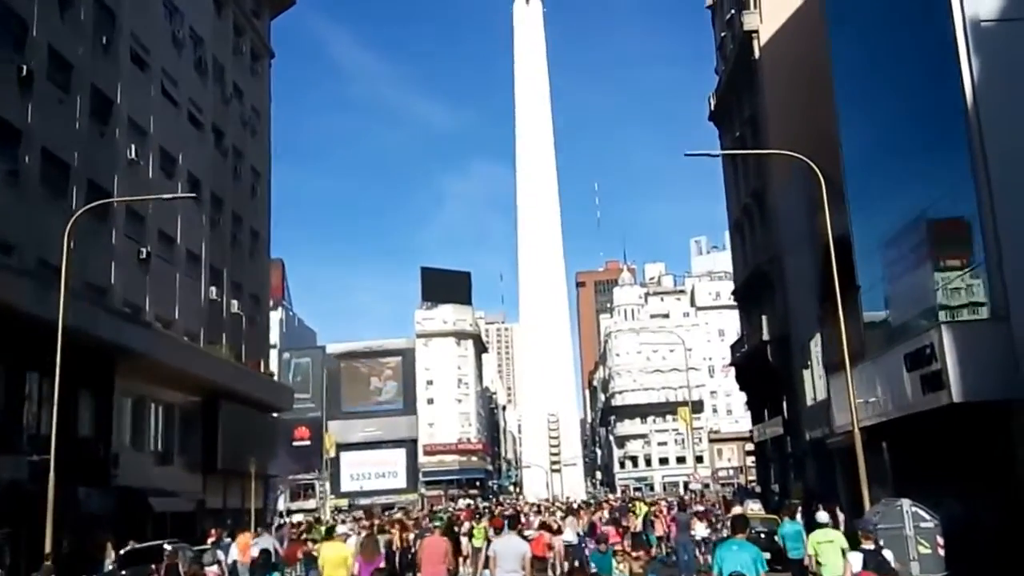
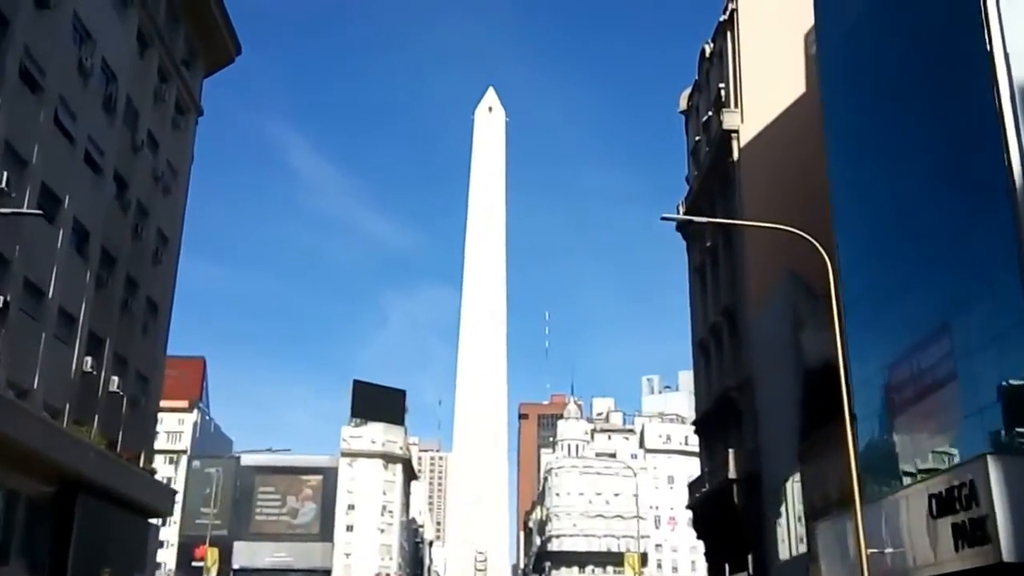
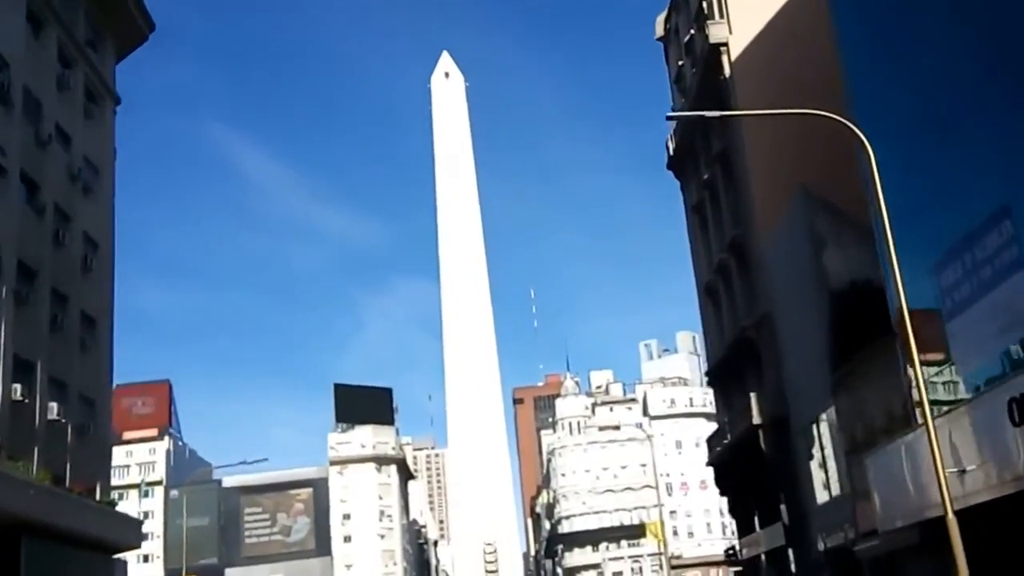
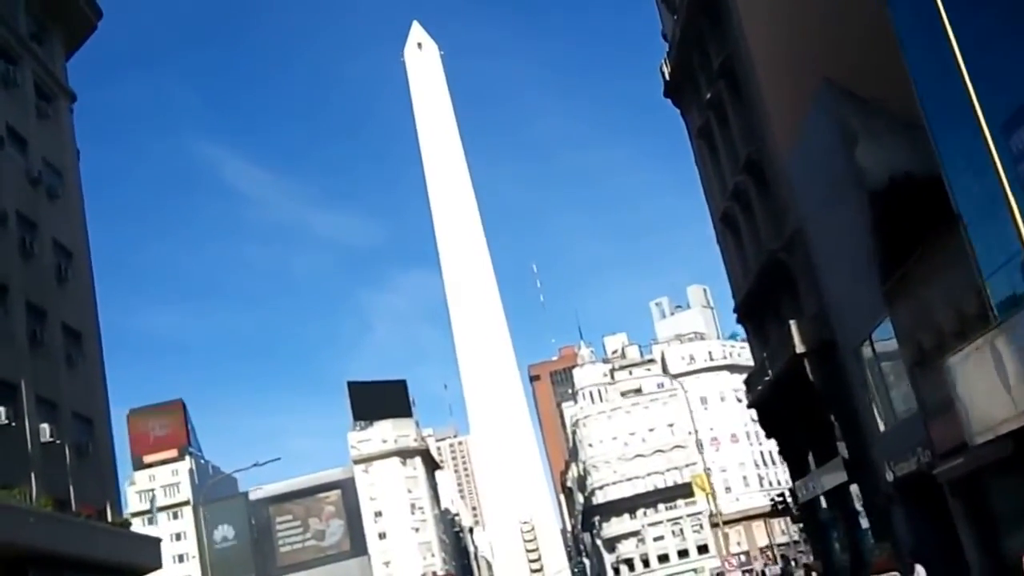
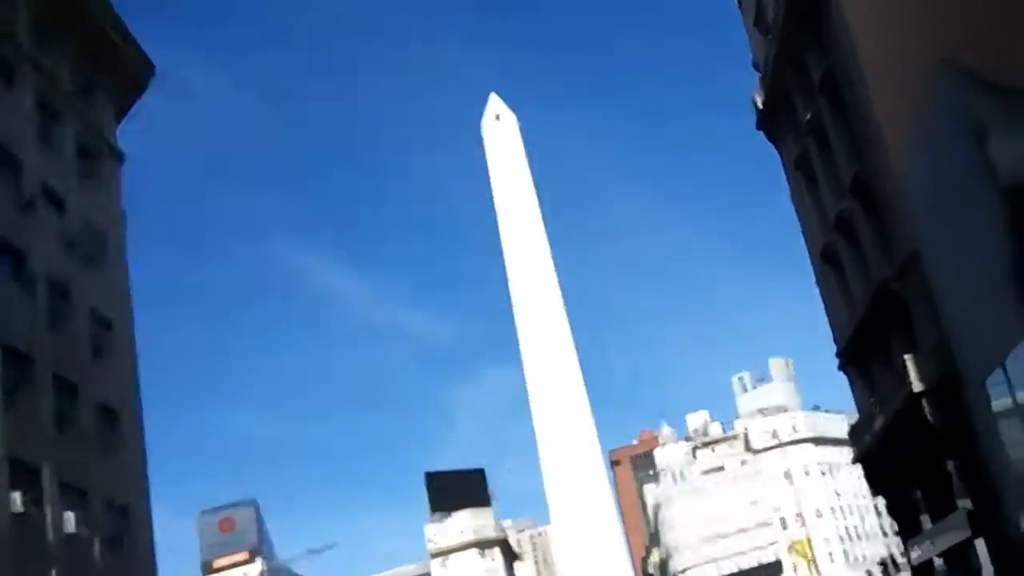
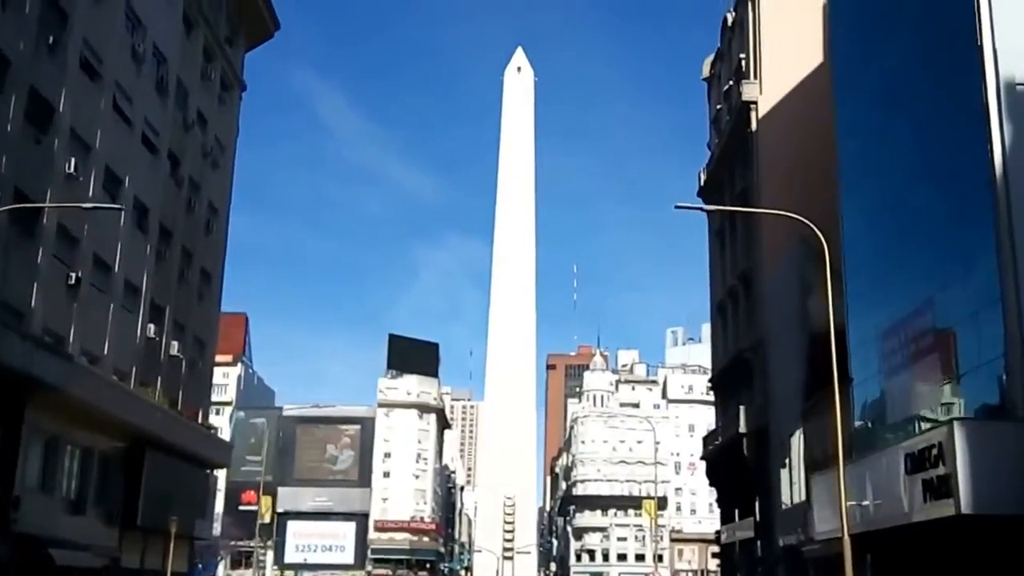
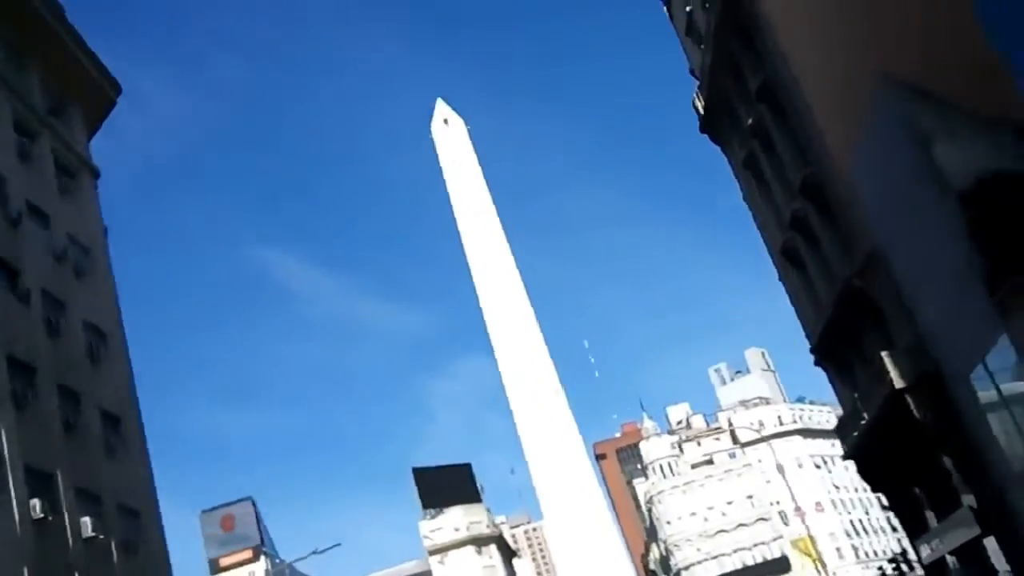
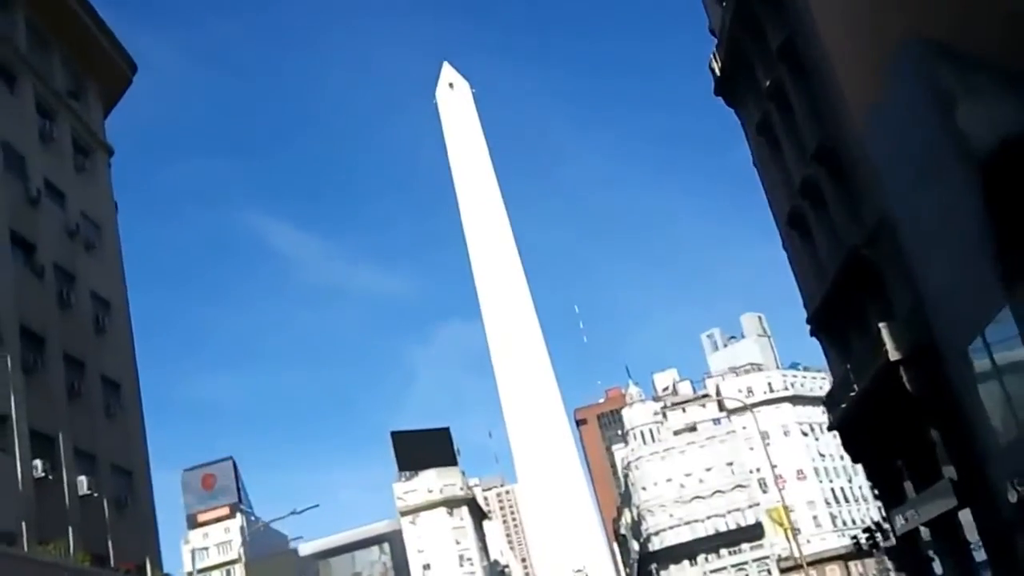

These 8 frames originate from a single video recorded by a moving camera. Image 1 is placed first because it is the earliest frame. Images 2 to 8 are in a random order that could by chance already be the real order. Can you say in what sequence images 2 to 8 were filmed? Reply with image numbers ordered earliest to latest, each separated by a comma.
6, 2, 3, 4, 8, 7, 5
